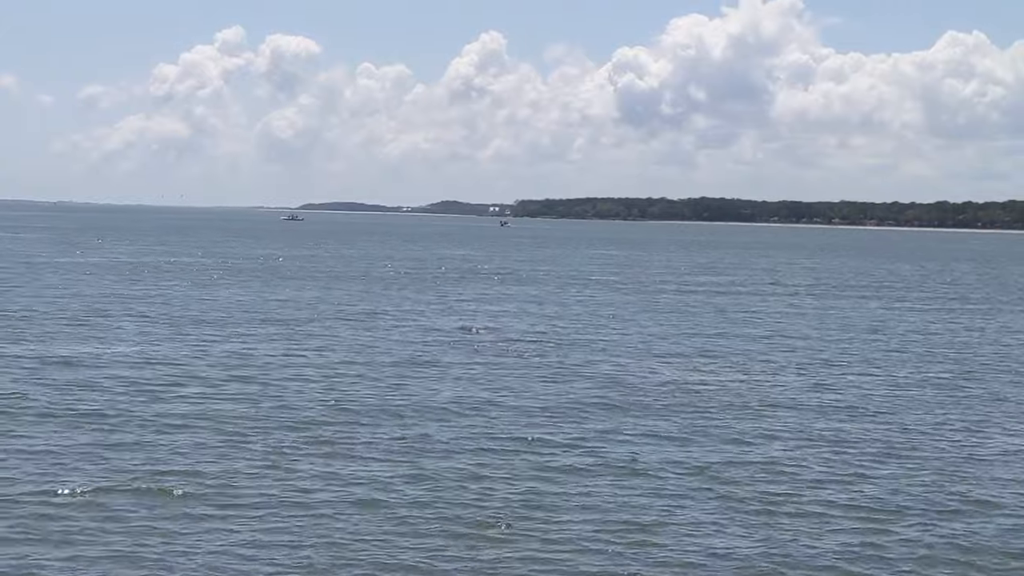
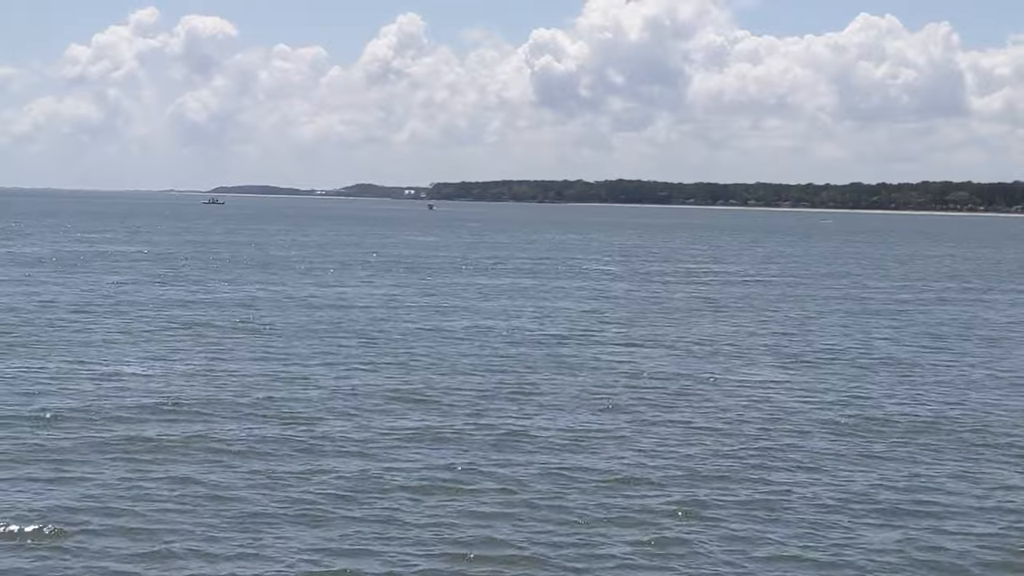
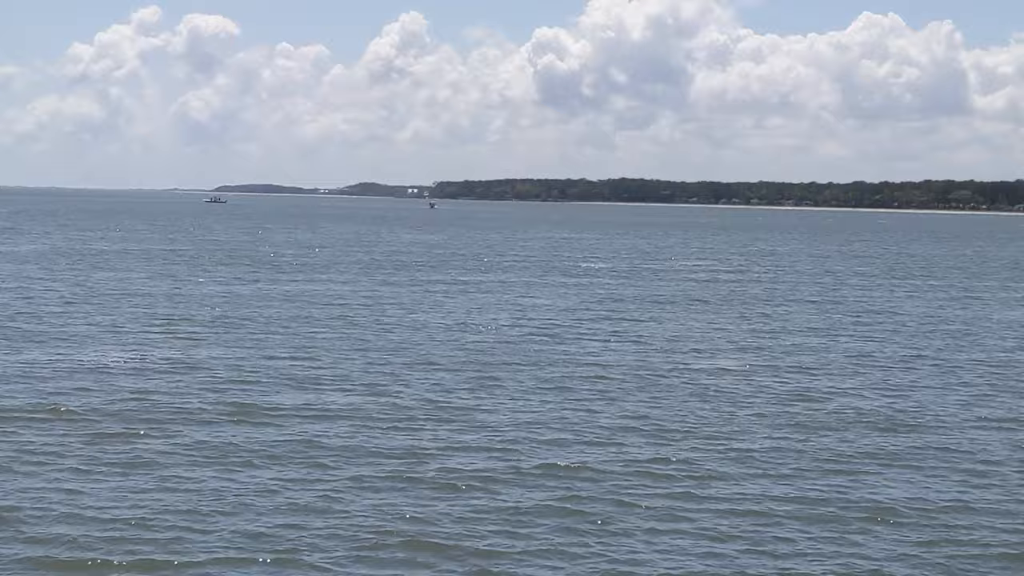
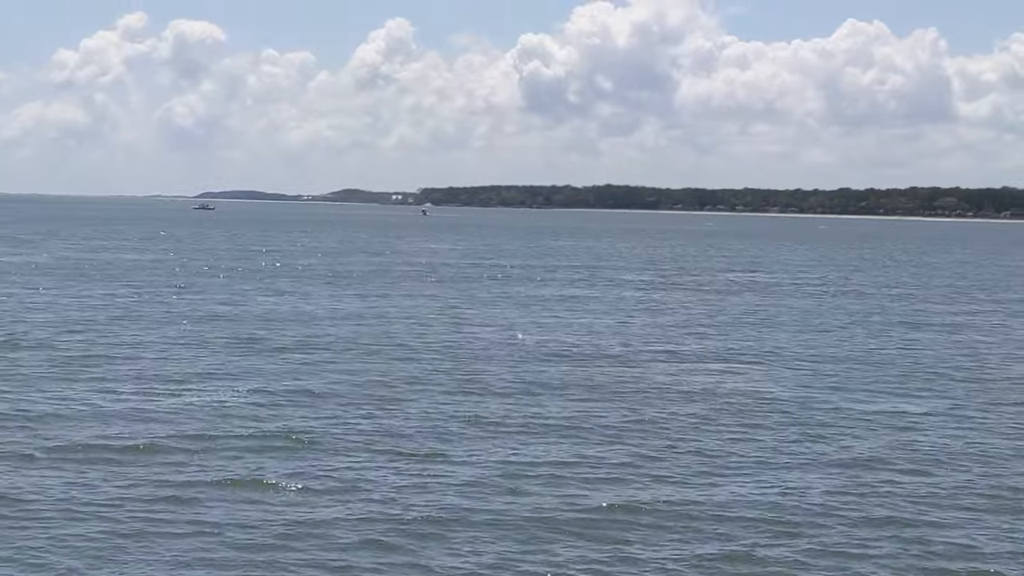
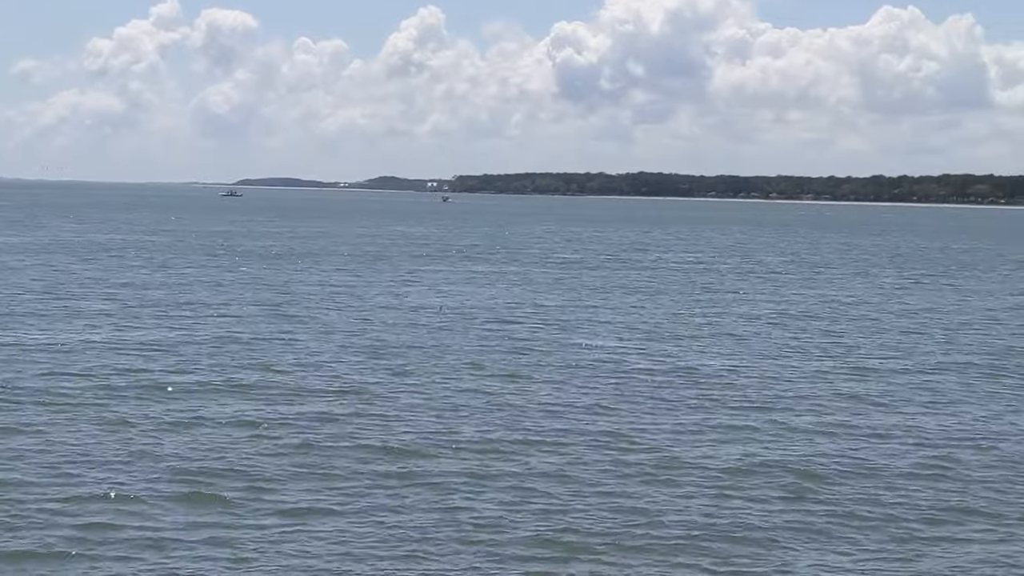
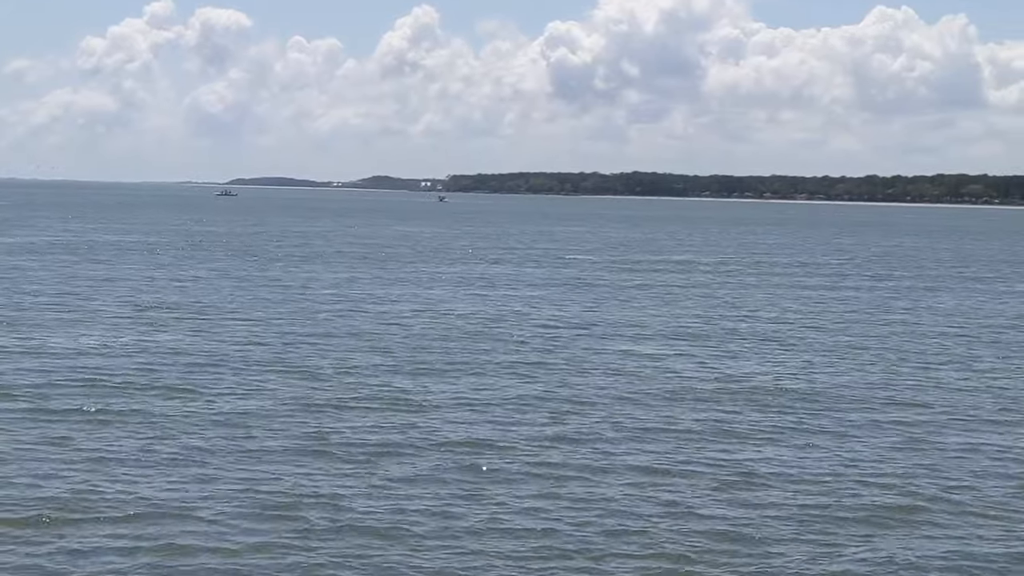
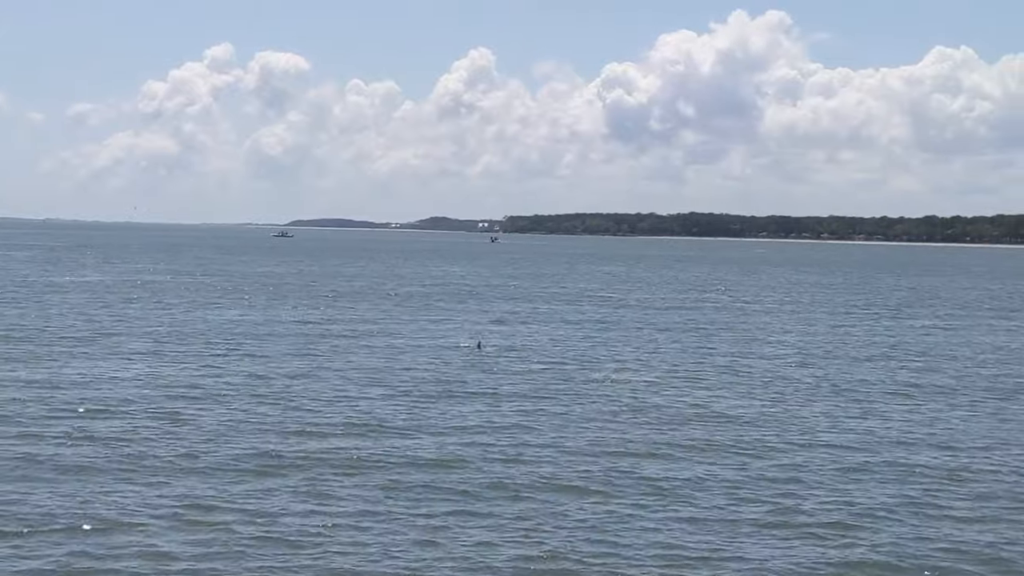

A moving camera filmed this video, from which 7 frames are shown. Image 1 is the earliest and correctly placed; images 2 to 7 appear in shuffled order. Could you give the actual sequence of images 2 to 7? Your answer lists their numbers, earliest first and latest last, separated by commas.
7, 5, 6, 3, 2, 4
